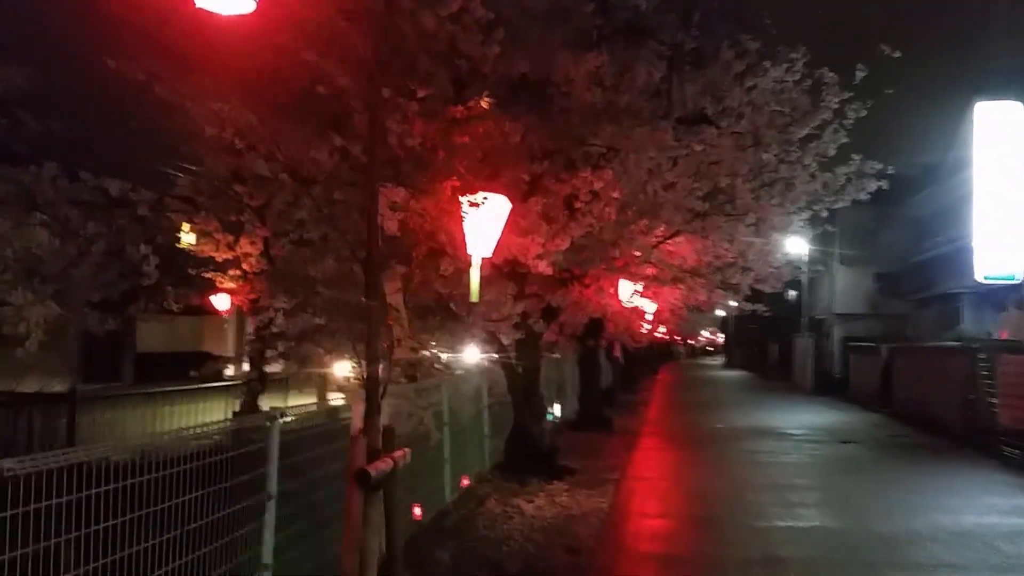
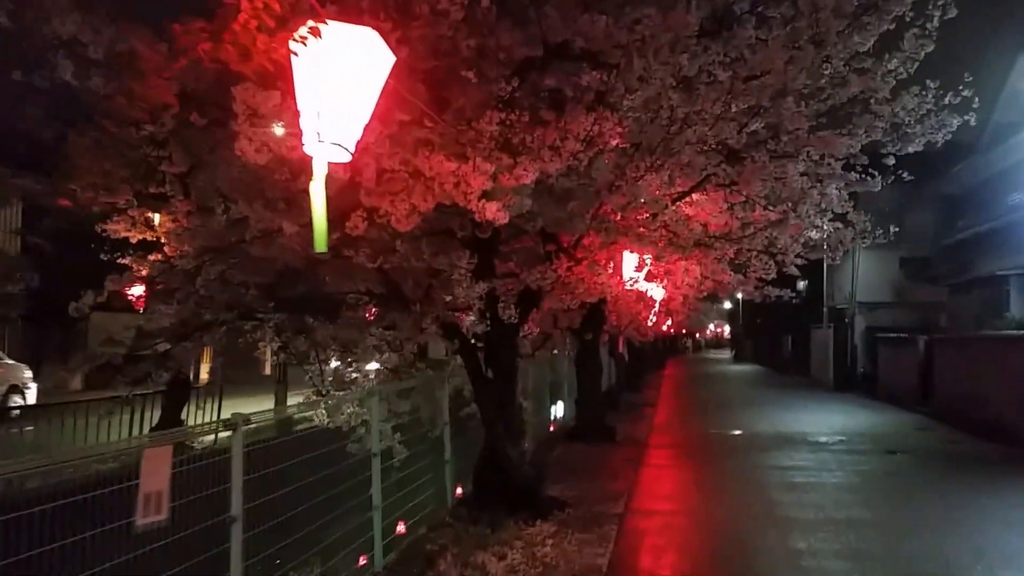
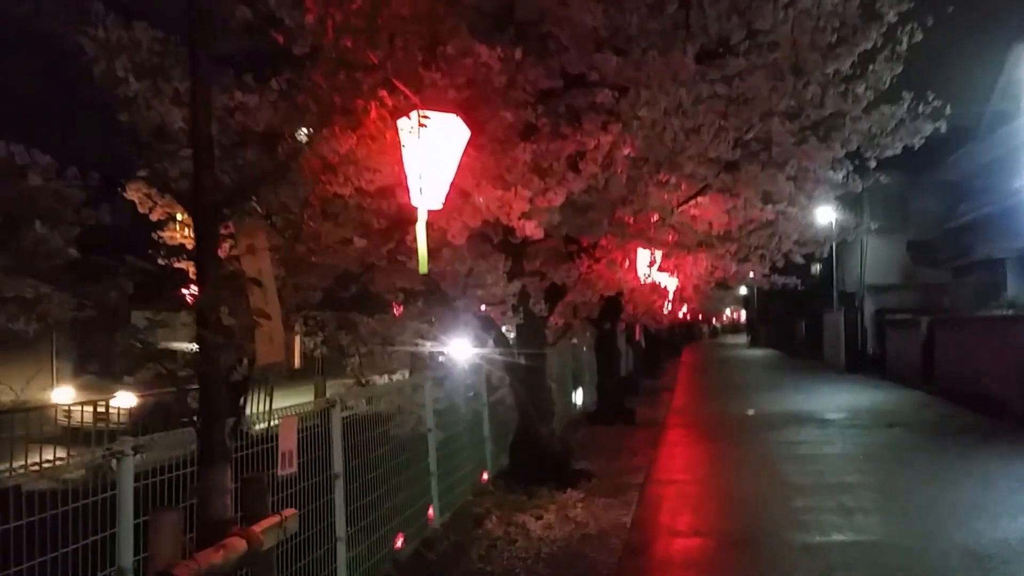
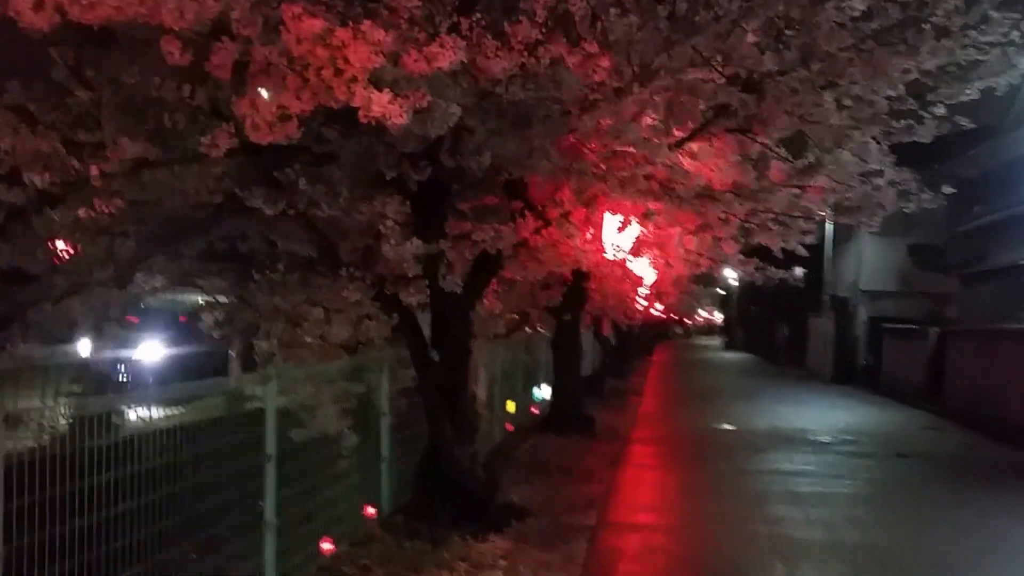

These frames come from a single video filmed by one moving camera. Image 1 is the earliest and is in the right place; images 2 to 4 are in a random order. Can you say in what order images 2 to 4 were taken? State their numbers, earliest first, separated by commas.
3, 2, 4
